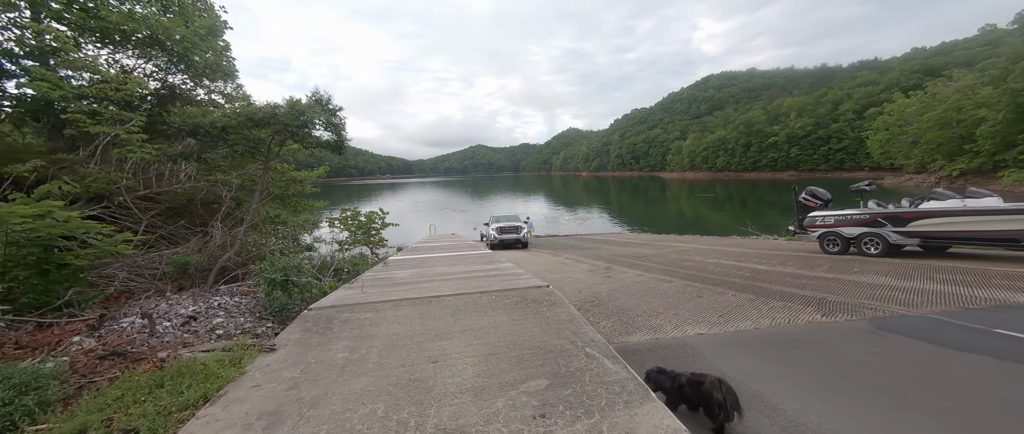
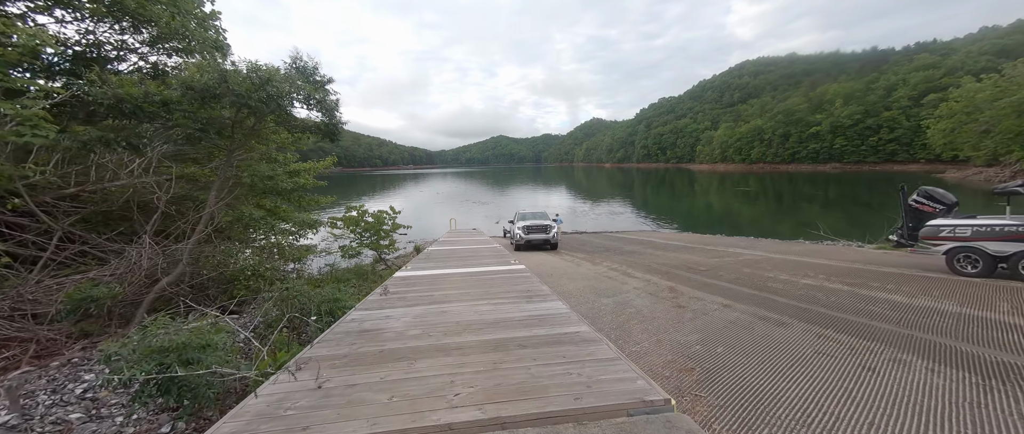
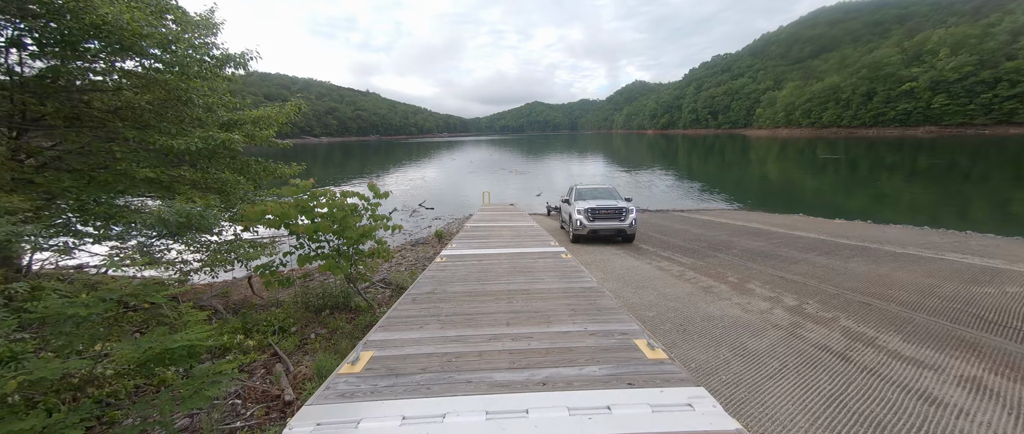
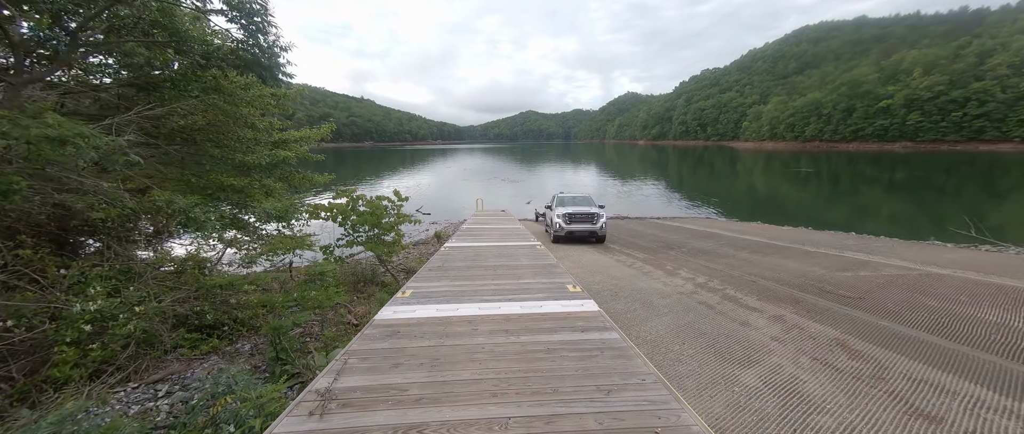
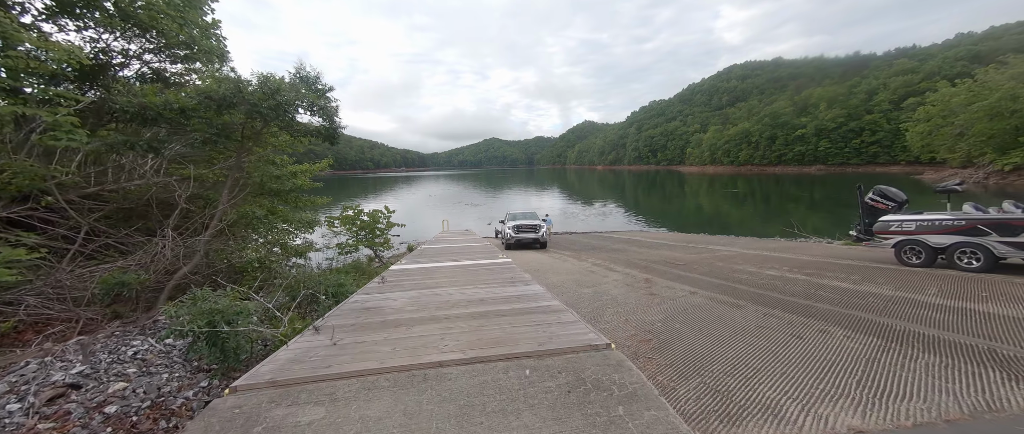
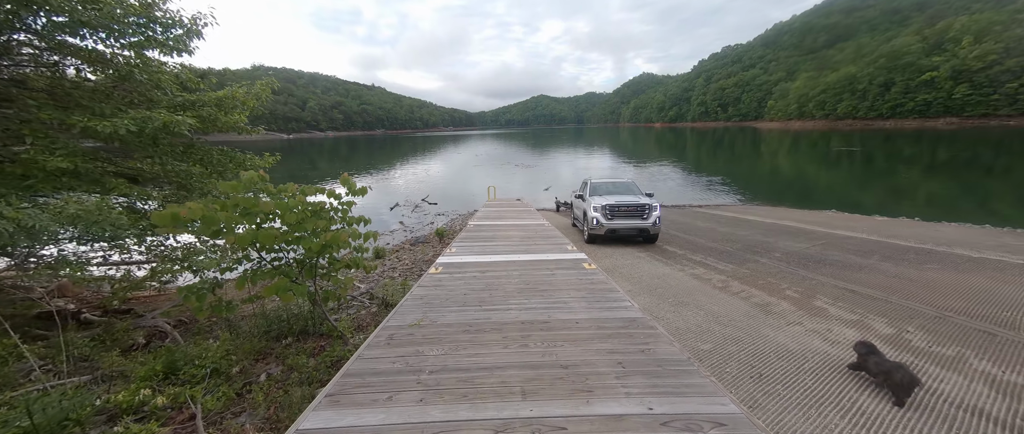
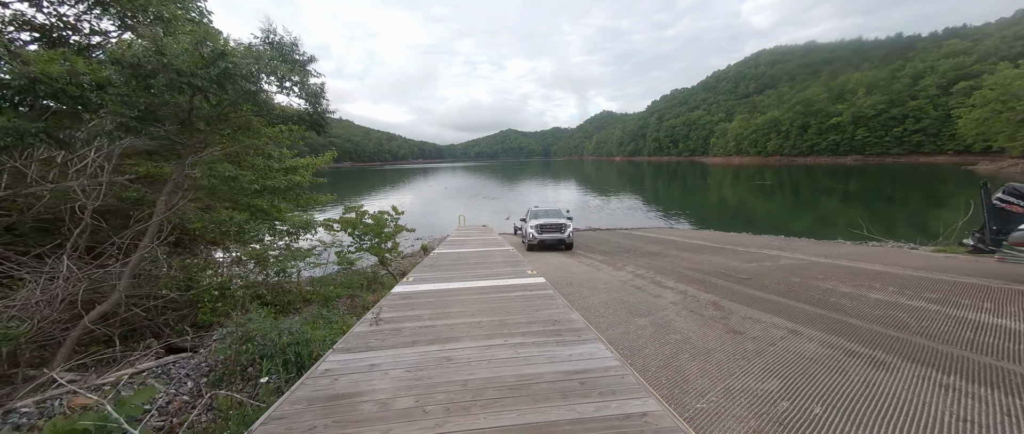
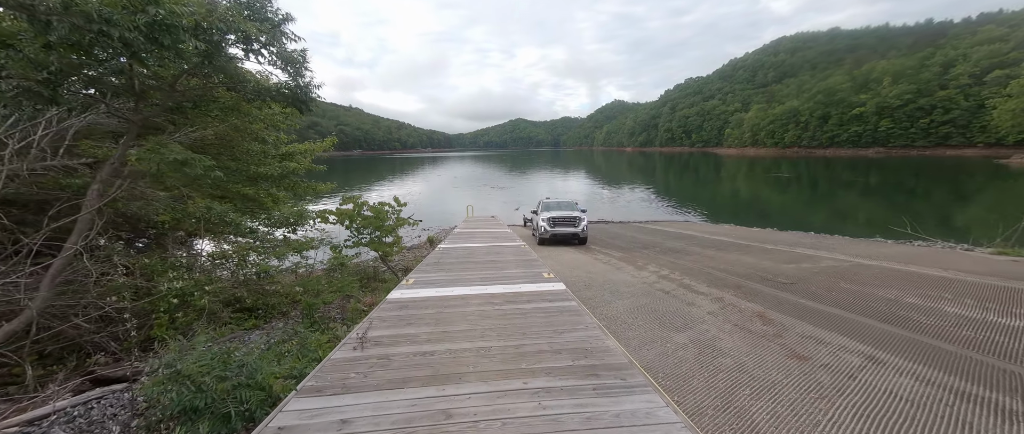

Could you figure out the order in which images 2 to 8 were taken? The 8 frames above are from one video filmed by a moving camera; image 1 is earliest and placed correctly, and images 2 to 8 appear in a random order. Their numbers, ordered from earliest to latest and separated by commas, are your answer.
5, 2, 7, 8, 4, 3, 6
